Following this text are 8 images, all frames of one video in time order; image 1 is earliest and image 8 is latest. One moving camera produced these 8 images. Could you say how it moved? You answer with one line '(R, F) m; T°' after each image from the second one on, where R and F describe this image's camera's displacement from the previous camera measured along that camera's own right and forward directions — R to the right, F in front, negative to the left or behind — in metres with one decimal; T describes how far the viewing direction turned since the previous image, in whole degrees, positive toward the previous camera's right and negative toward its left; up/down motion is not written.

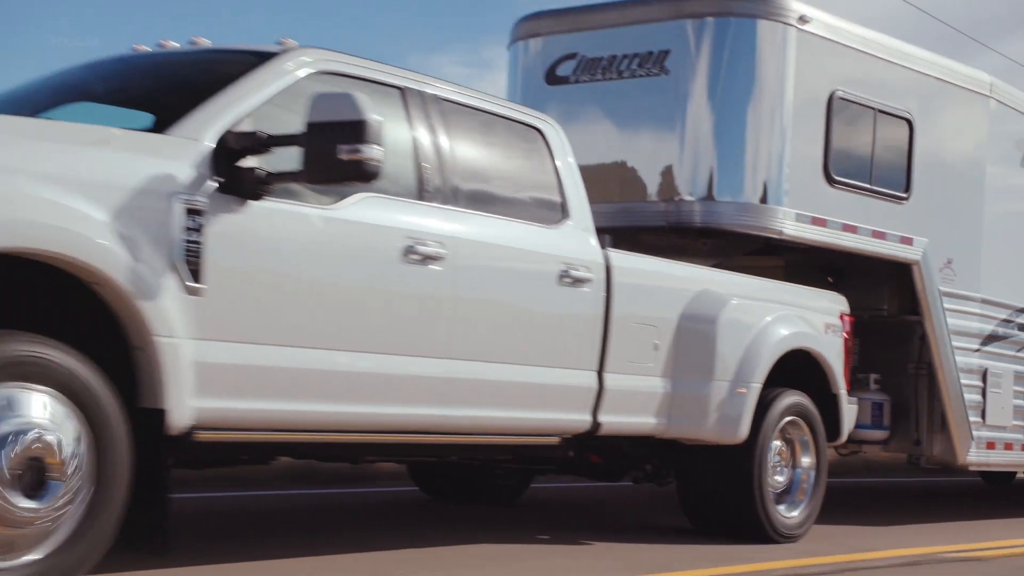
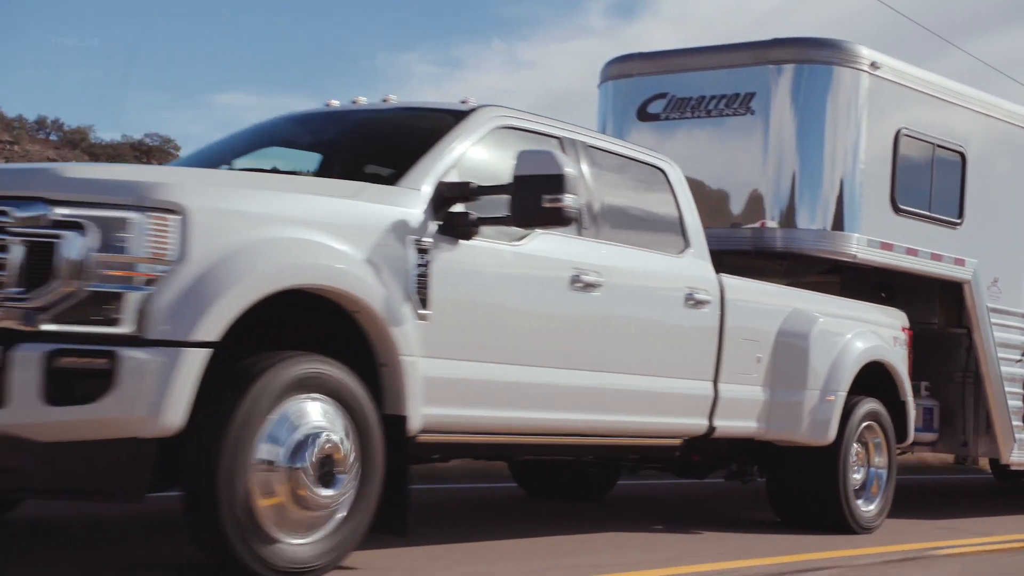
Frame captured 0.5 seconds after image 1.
(-0.8, -0.8) m; +1°
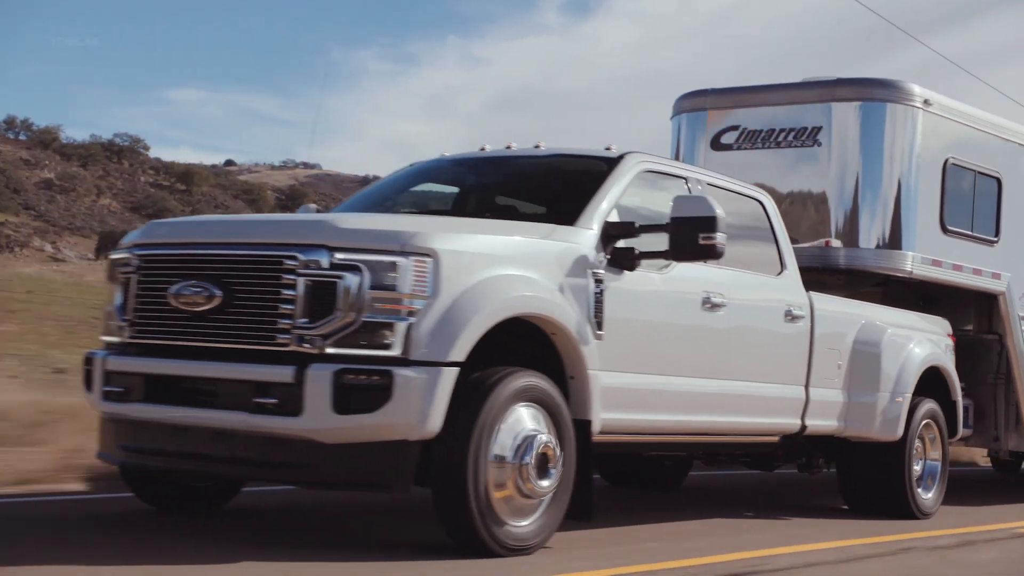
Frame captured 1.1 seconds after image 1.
(-0.9, -1.0) m; +2°
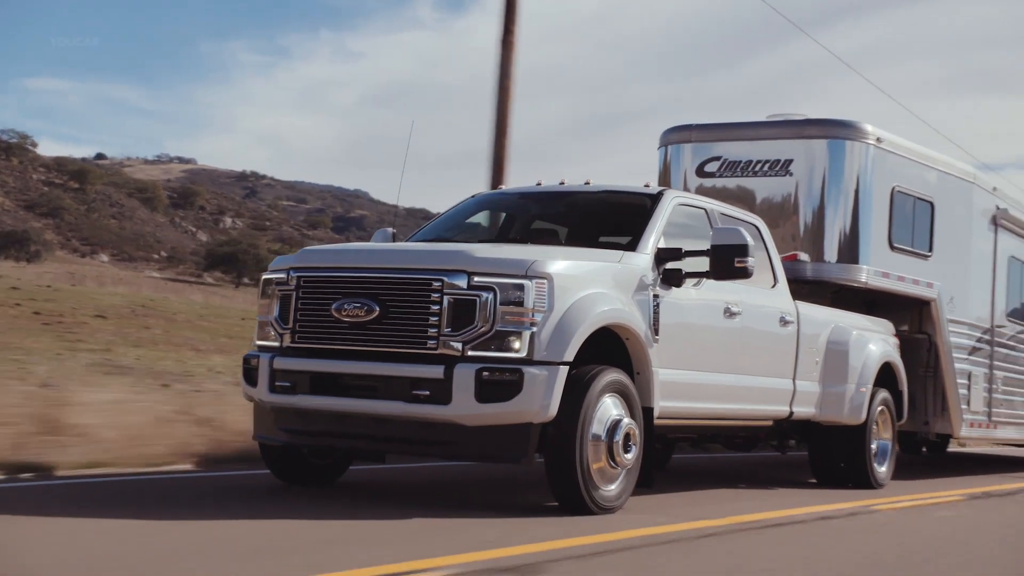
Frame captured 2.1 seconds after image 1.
(-1.1, -1.4) m; +5°
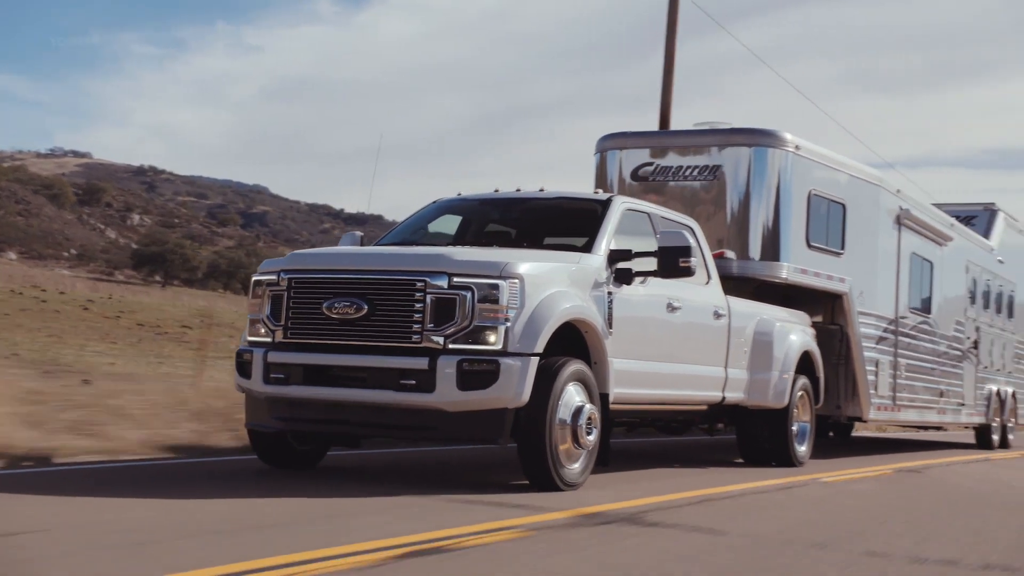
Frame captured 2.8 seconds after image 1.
(-0.4, -0.8) m; +4°
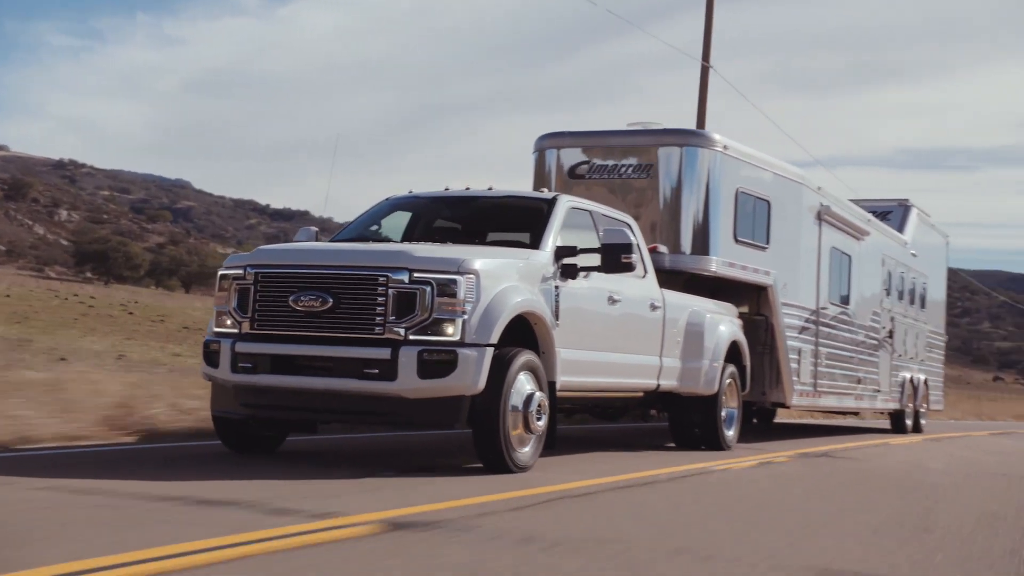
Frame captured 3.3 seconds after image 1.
(-0.2, -0.6) m; +3°
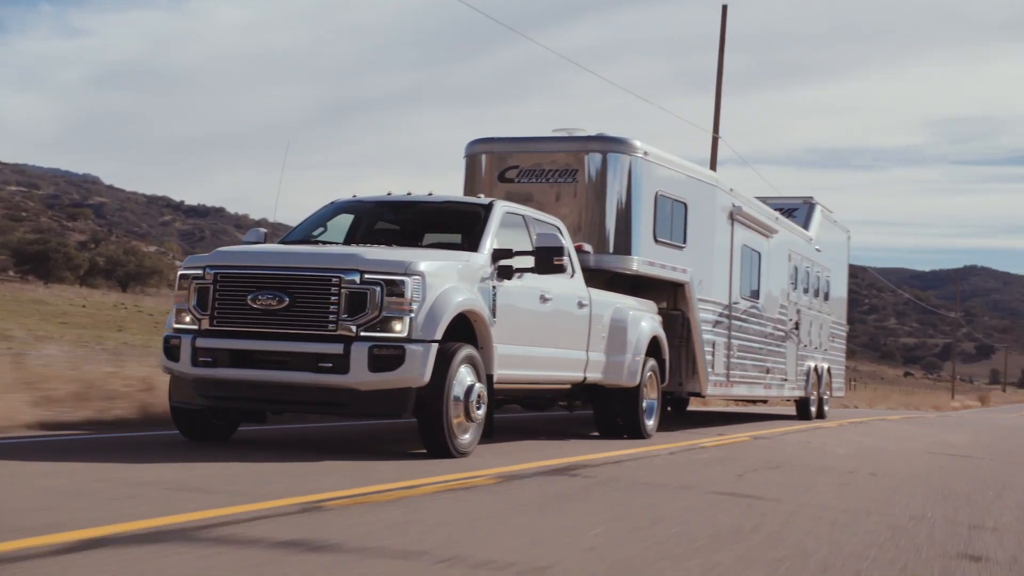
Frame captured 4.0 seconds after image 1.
(-0.2, -0.7) m; +3°
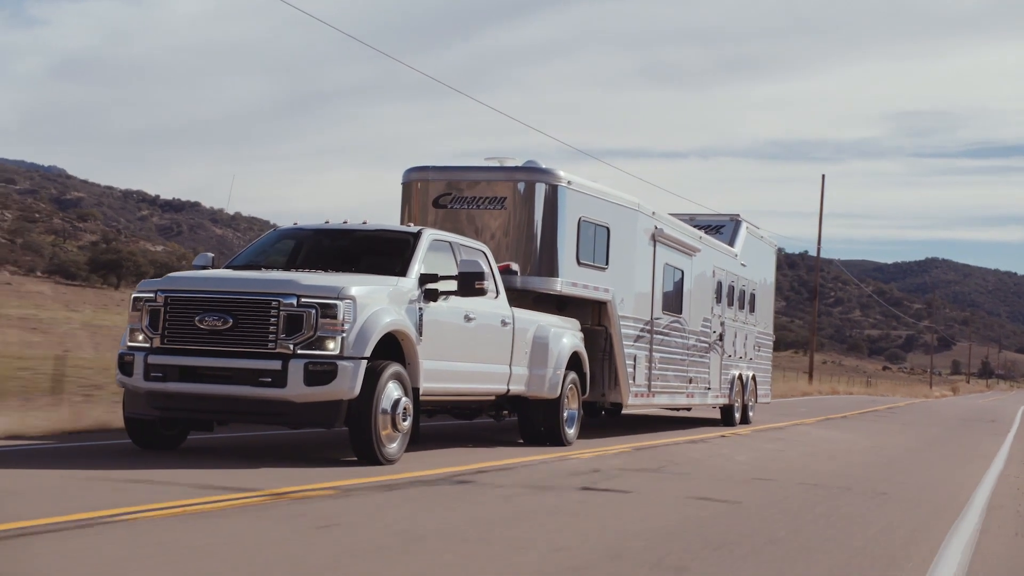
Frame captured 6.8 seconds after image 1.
(+0.4, -1.0) m; +1°
